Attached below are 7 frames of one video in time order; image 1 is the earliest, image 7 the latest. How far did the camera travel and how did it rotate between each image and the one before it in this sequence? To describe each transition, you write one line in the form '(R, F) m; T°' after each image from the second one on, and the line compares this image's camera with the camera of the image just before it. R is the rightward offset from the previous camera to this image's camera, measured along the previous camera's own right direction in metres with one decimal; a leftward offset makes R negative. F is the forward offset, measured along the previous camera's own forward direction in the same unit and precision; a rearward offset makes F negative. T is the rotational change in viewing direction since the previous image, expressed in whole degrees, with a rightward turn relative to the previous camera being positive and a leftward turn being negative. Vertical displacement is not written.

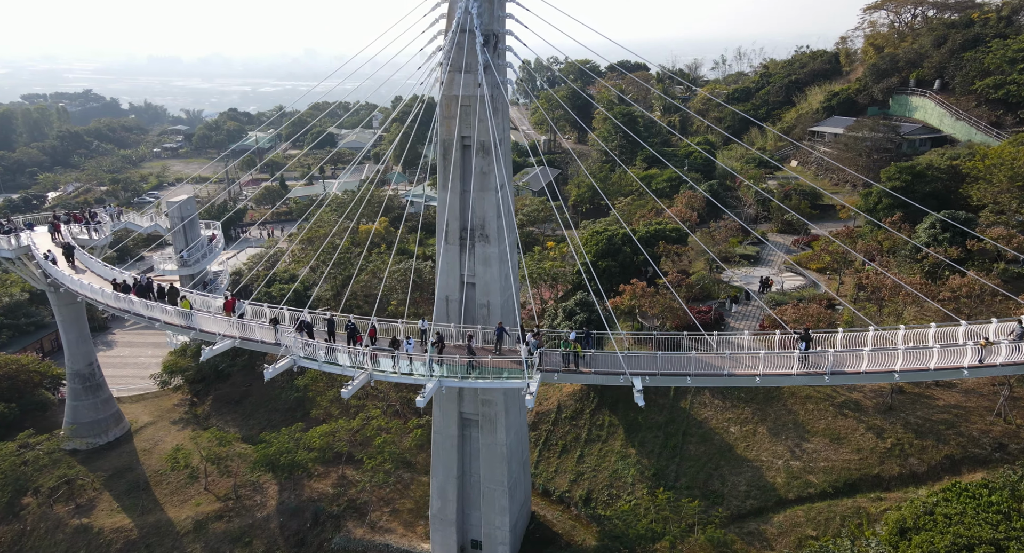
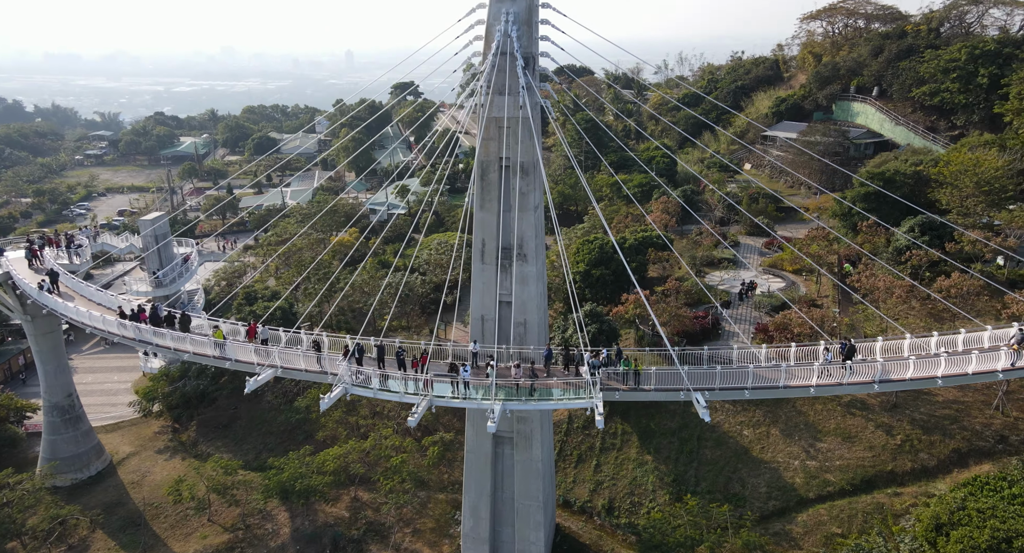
(-2.6, 0.0) m; +6°
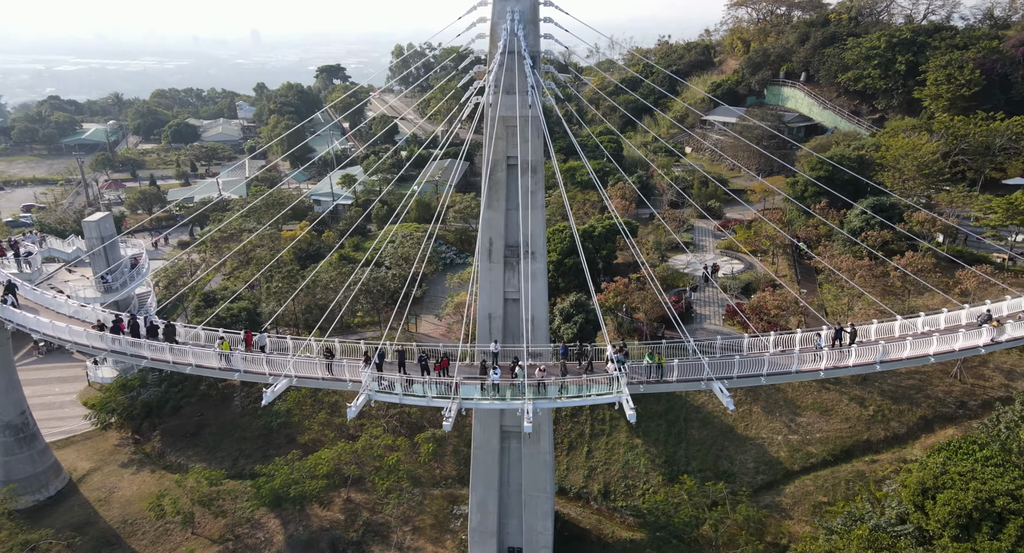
(-2.1, 0.0) m; +7°
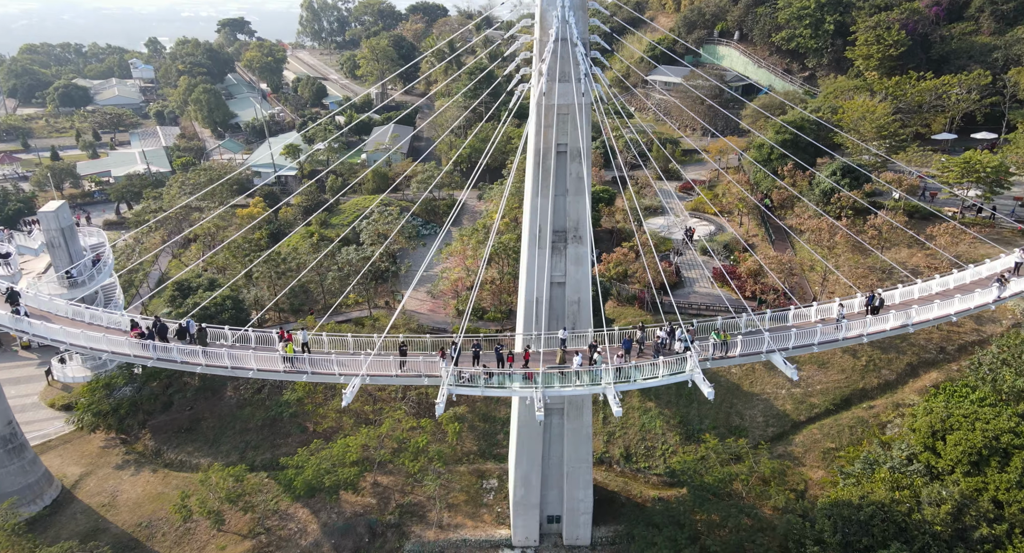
(-3.5, 0.0) m; +8°
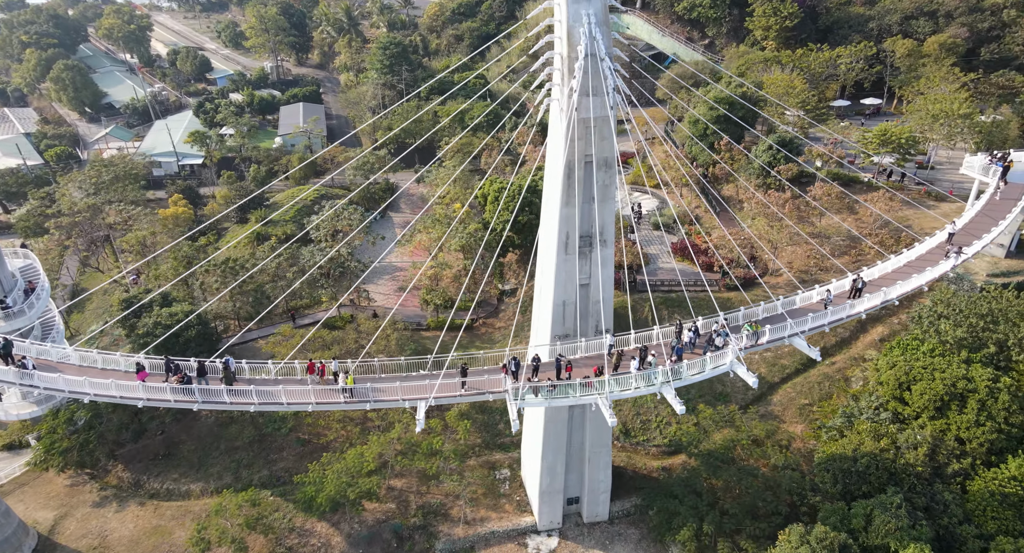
(-4.0, -0.1) m; +10°
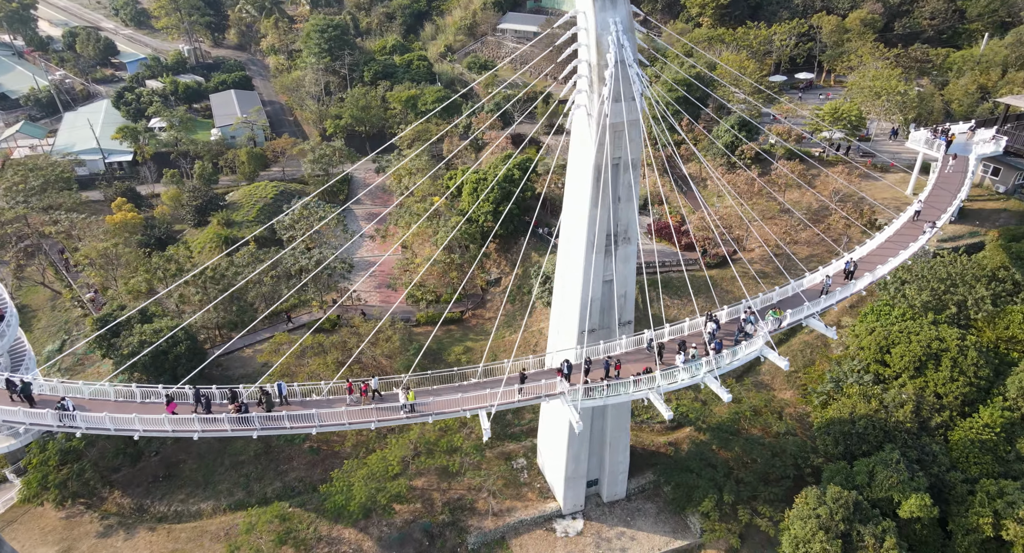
(-3.2, -0.2) m; +7°
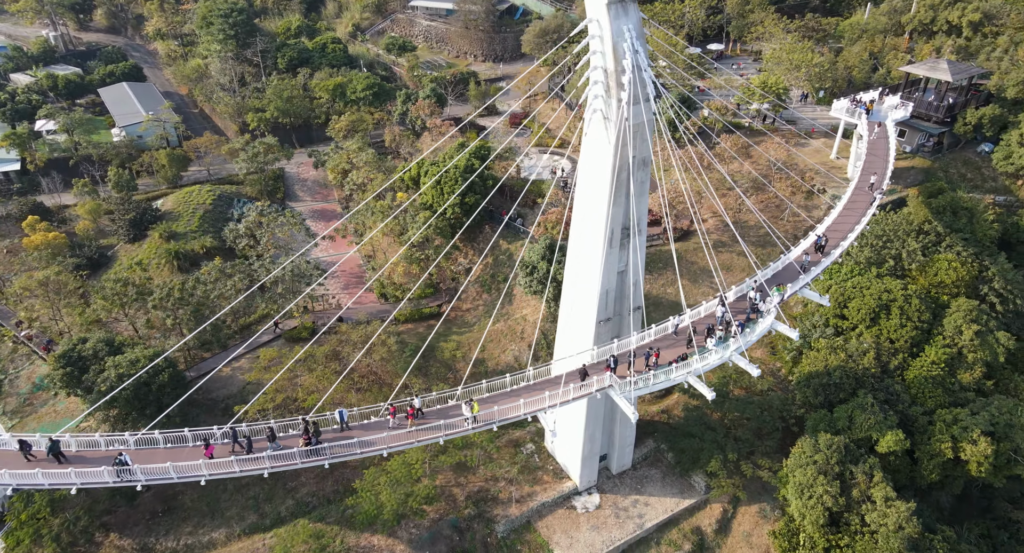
(-3.8, -0.2) m; +10°
